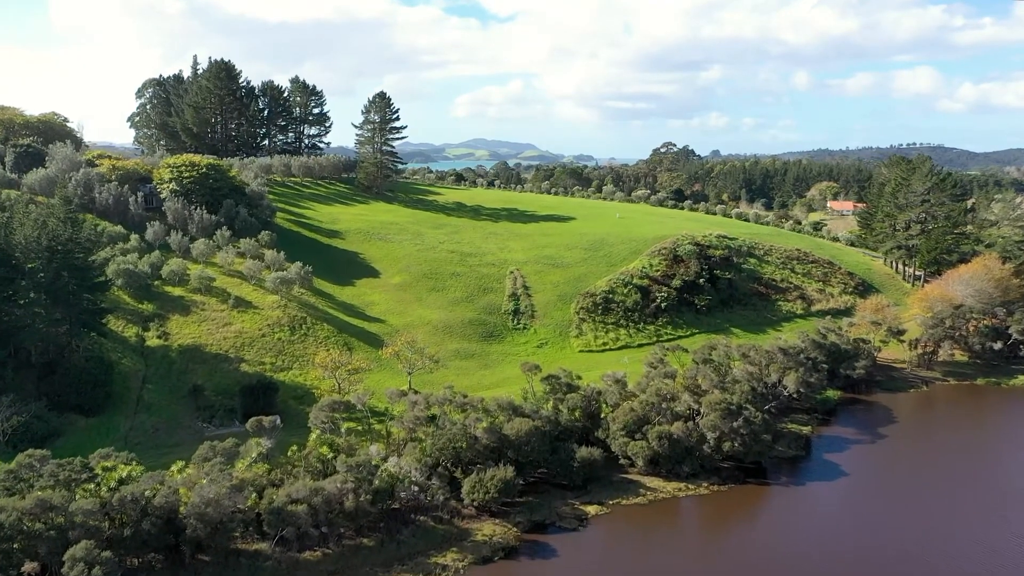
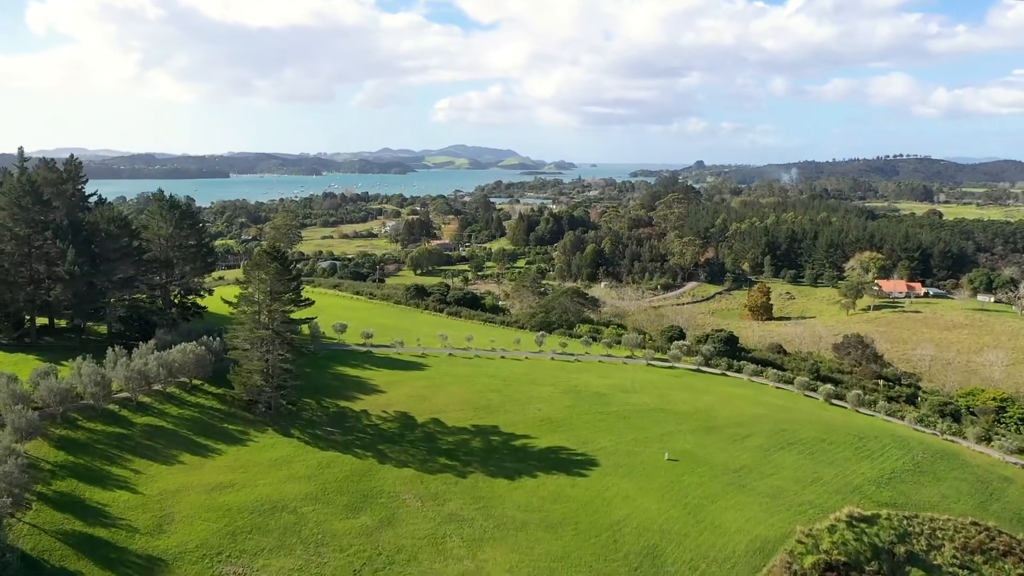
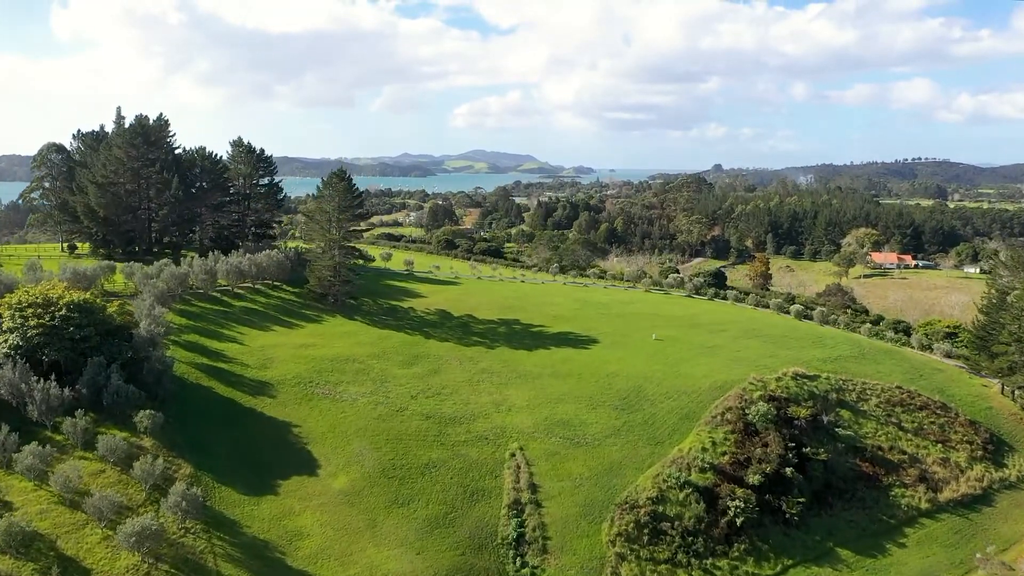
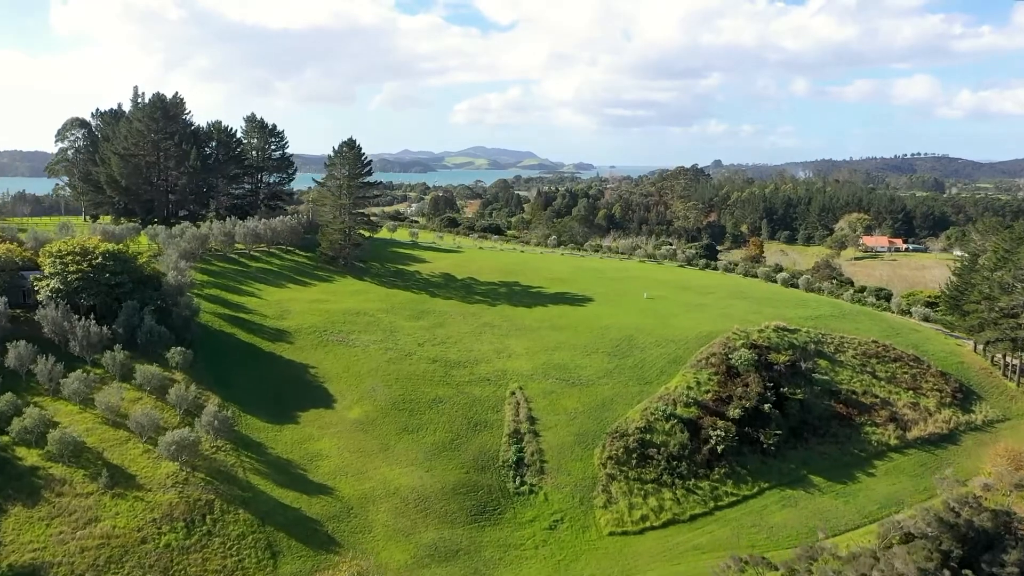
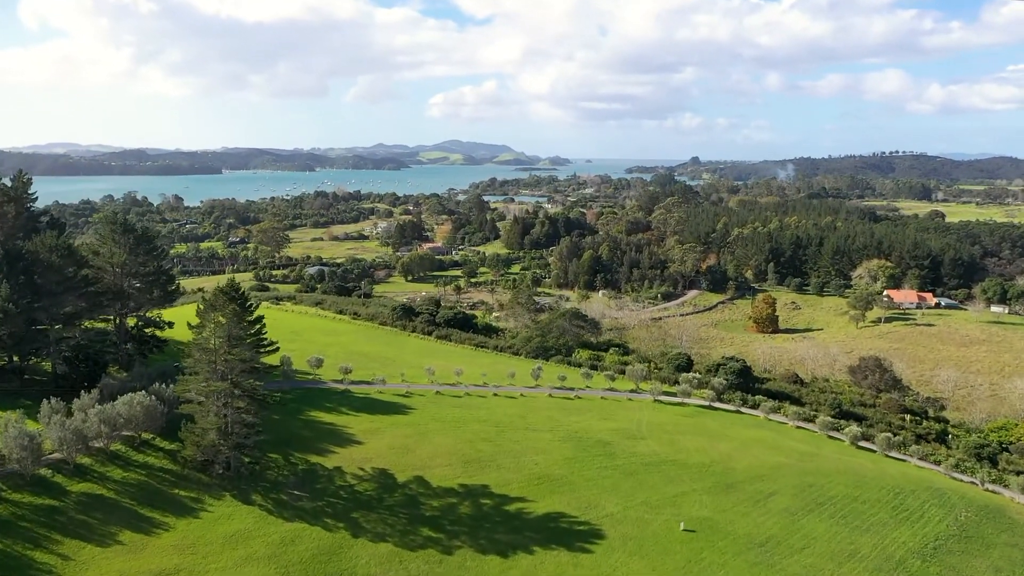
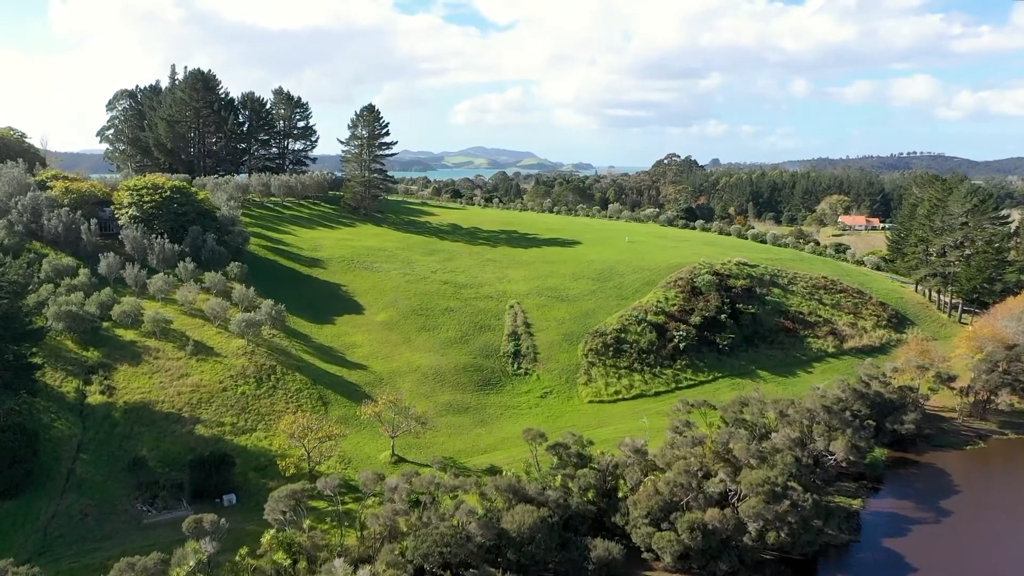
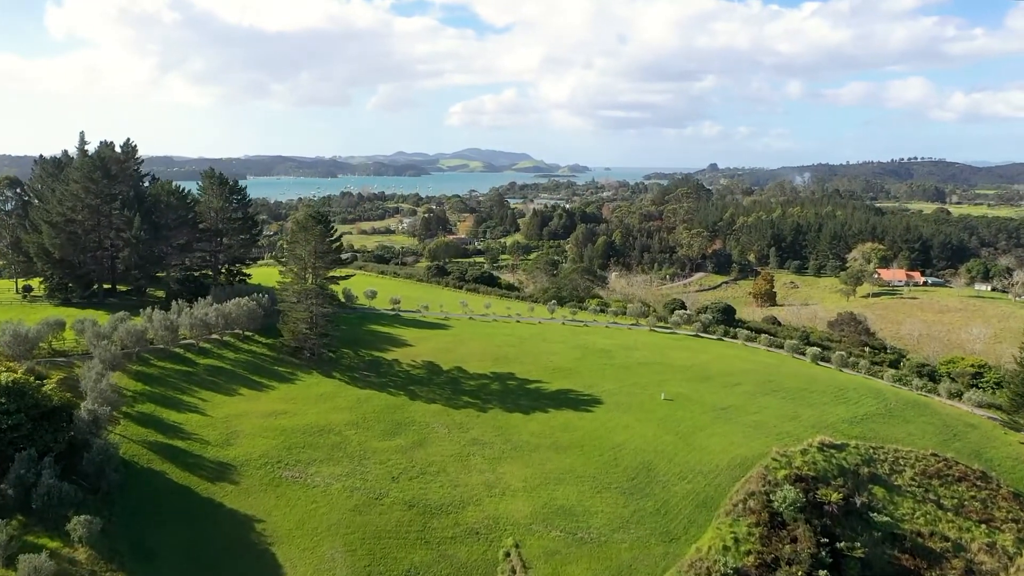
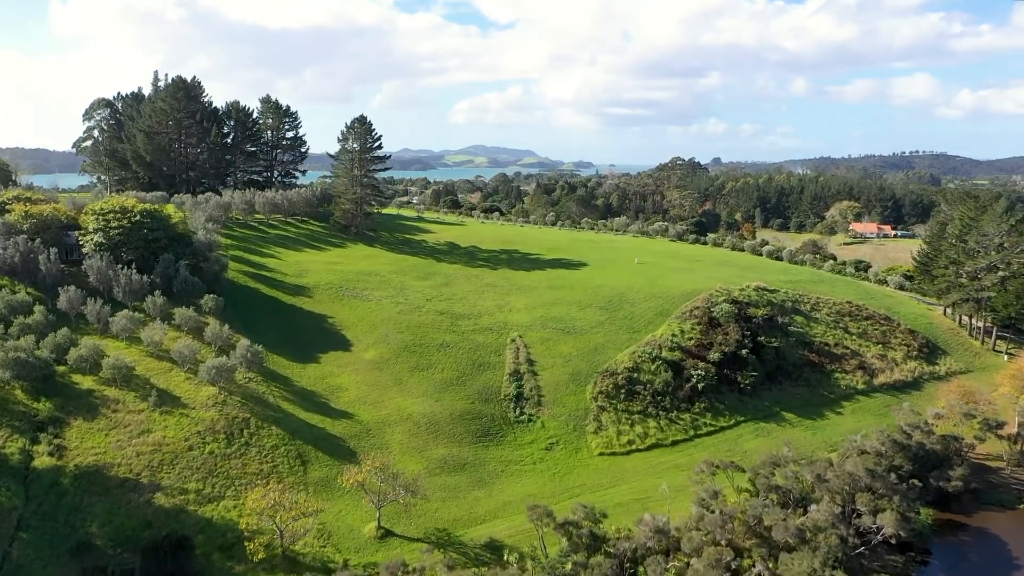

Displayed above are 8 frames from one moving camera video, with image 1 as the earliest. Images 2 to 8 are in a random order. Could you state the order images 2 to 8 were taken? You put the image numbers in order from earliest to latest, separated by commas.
6, 8, 4, 3, 7, 2, 5
